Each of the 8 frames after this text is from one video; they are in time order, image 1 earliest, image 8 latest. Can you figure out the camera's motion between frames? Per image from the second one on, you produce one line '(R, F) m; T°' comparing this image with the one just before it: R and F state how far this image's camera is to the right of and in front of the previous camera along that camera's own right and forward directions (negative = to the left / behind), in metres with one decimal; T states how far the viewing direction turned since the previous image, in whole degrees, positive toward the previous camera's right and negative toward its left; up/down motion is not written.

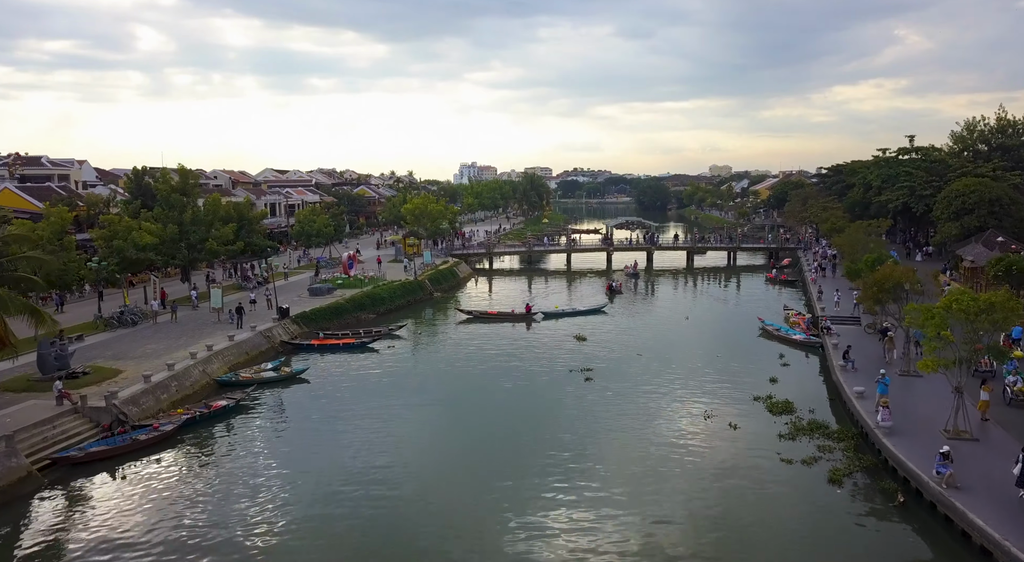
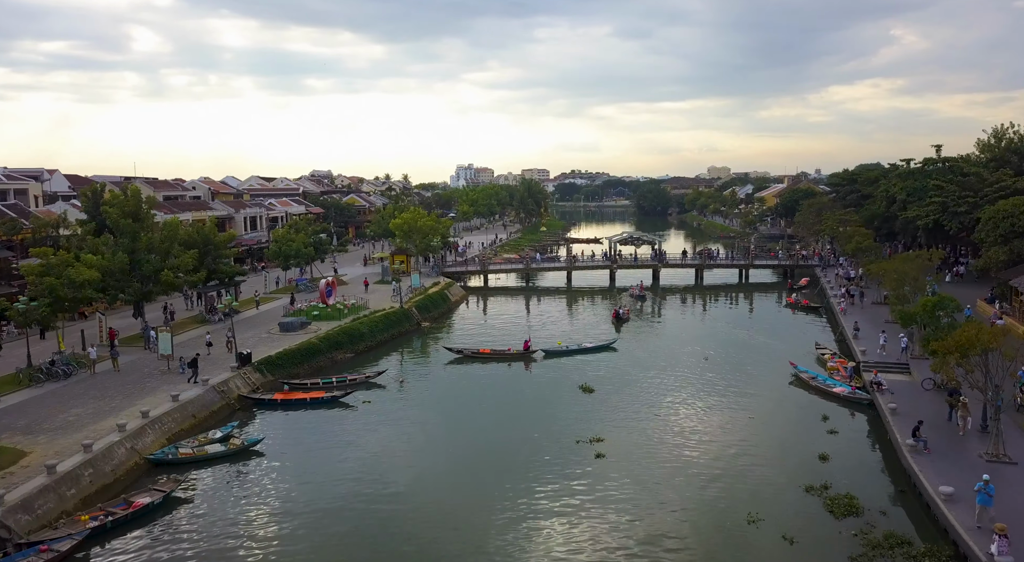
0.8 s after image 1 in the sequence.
(+0.1, +3.7) m; 0°
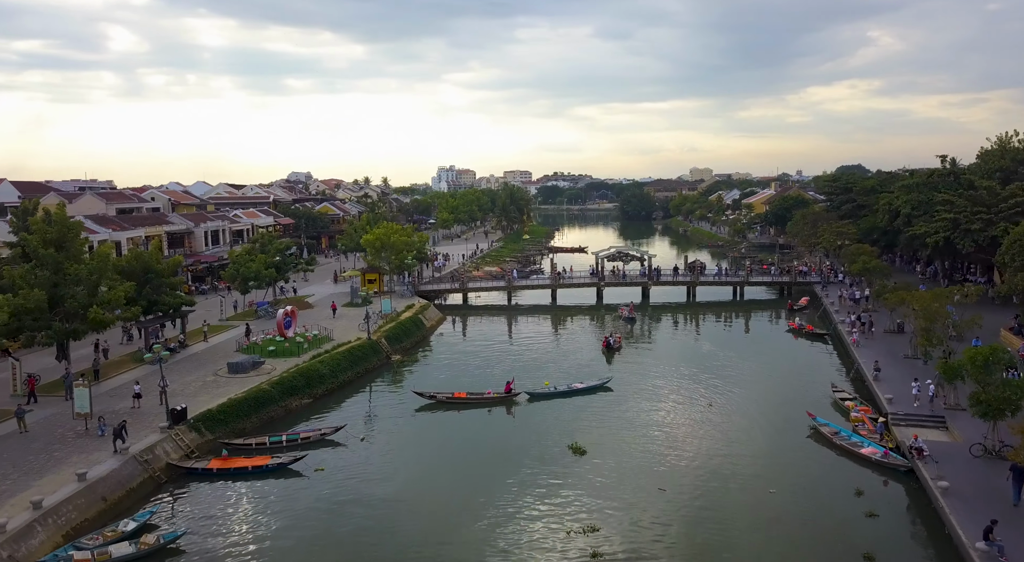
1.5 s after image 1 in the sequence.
(+0.2, +3.3) m; +1°
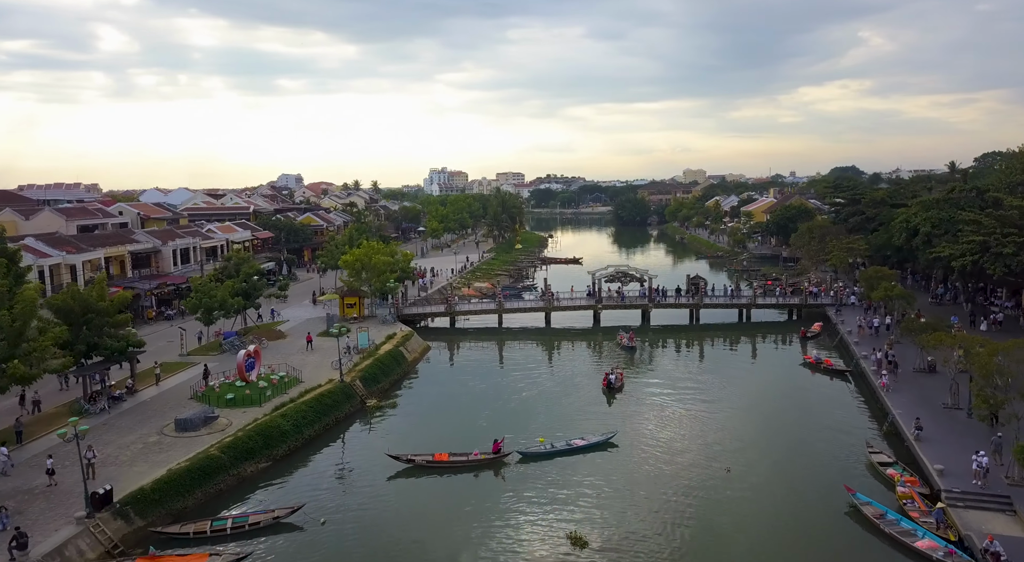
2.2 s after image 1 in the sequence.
(+0.2, +3.3) m; +1°
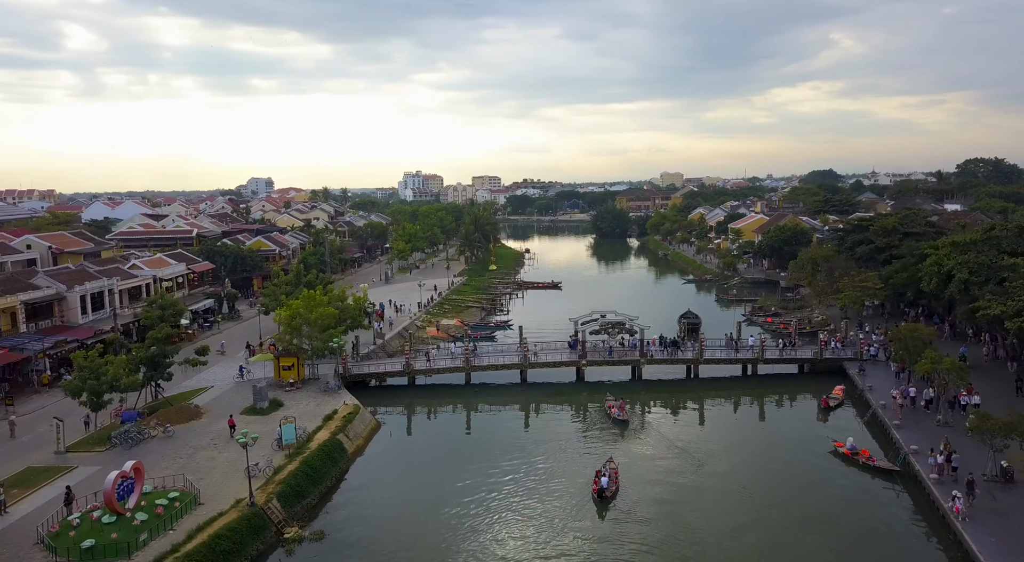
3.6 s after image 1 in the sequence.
(+0.5, +6.5) m; +2°
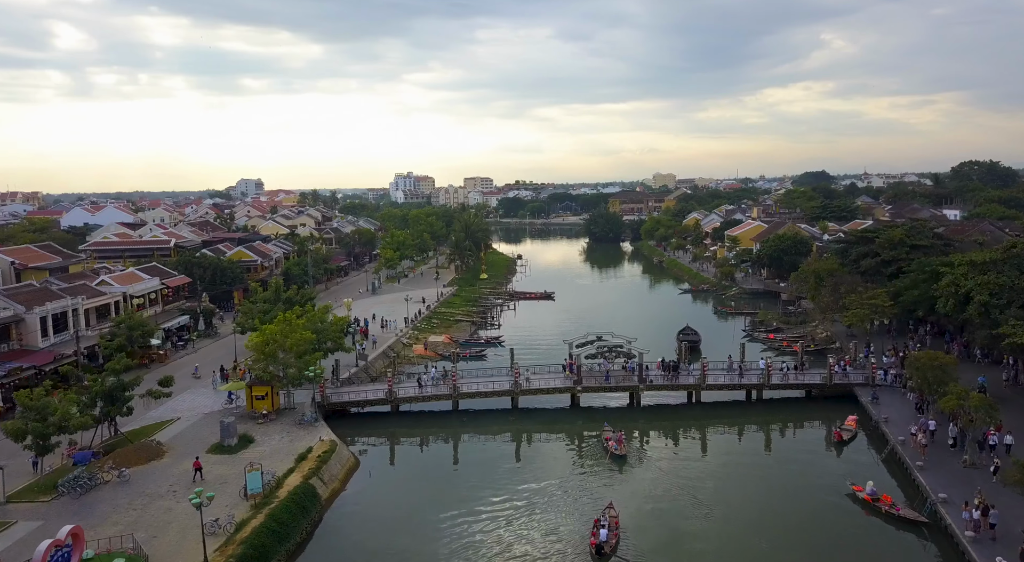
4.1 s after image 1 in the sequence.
(+0.1, +2.4) m; +1°
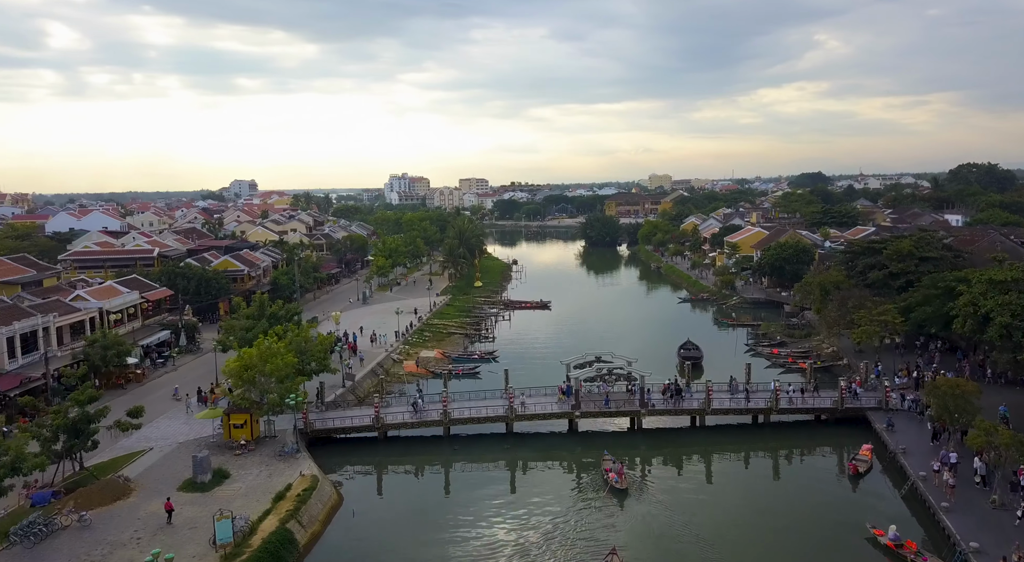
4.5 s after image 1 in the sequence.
(+0.1, +1.9) m; 0°
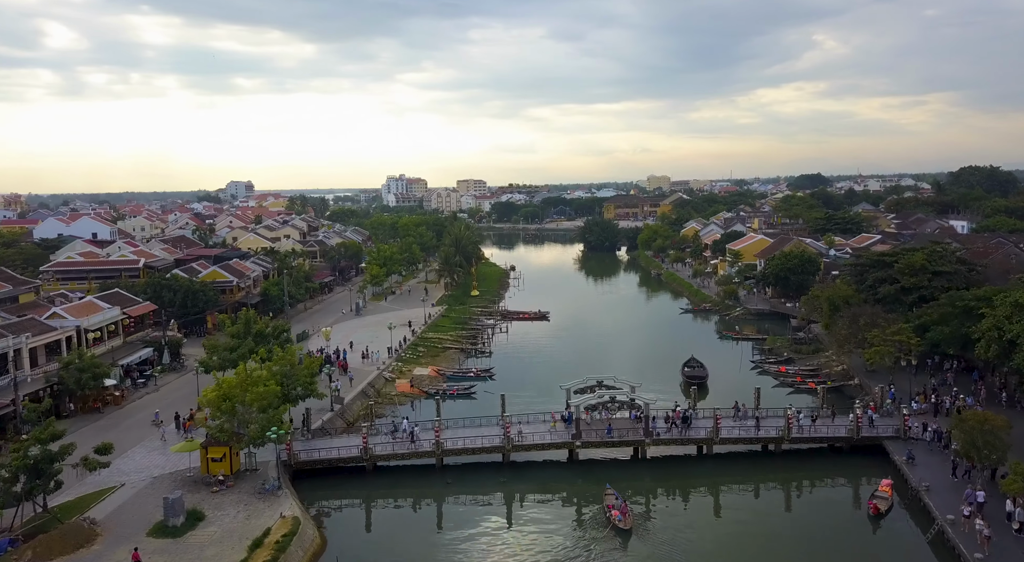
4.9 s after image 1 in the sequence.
(+0.1, +1.9) m; 0°
